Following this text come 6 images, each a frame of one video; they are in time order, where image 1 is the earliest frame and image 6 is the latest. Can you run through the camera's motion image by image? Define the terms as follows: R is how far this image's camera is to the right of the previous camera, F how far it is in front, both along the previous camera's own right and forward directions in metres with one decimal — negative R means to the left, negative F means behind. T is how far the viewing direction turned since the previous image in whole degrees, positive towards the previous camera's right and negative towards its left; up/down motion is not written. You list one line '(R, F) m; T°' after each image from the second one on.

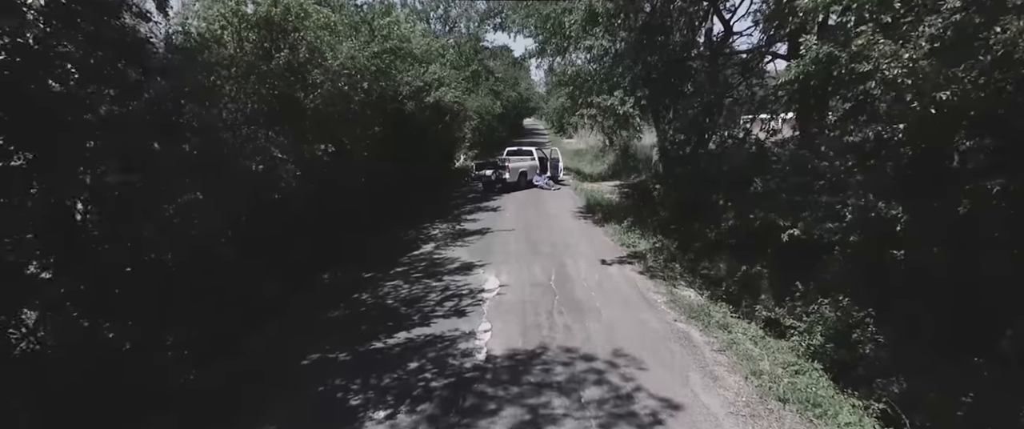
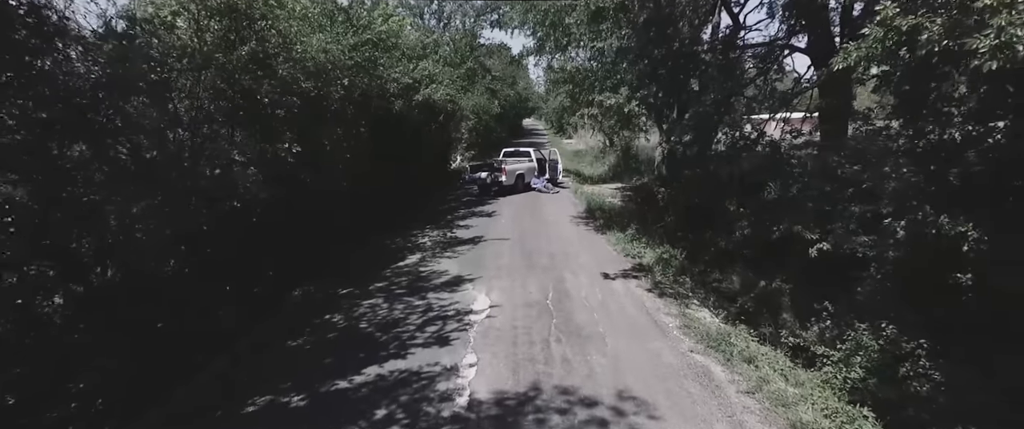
(+0.1, +1.0) m; 0°
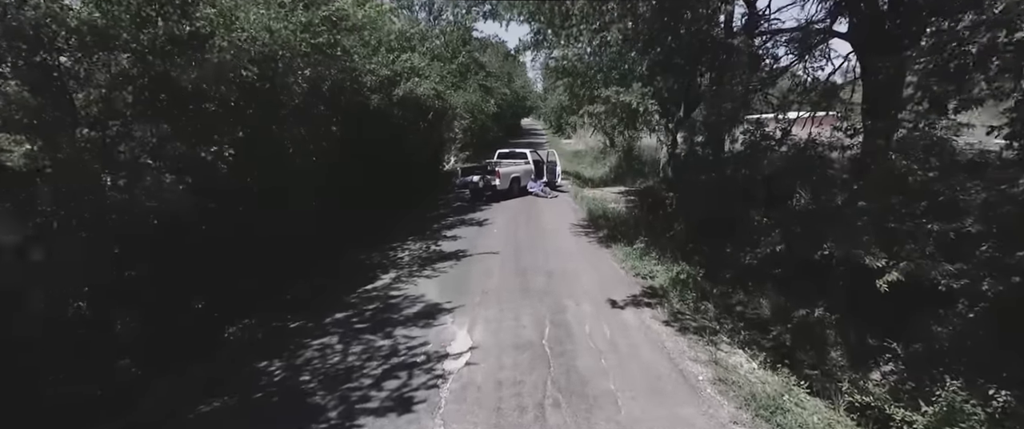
(+0.1, +1.5) m; 0°
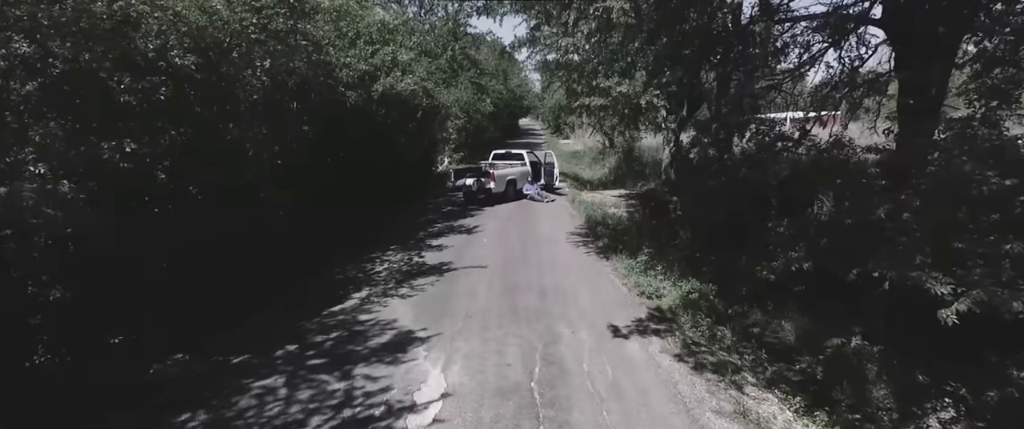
(+0.2, +1.1) m; 0°
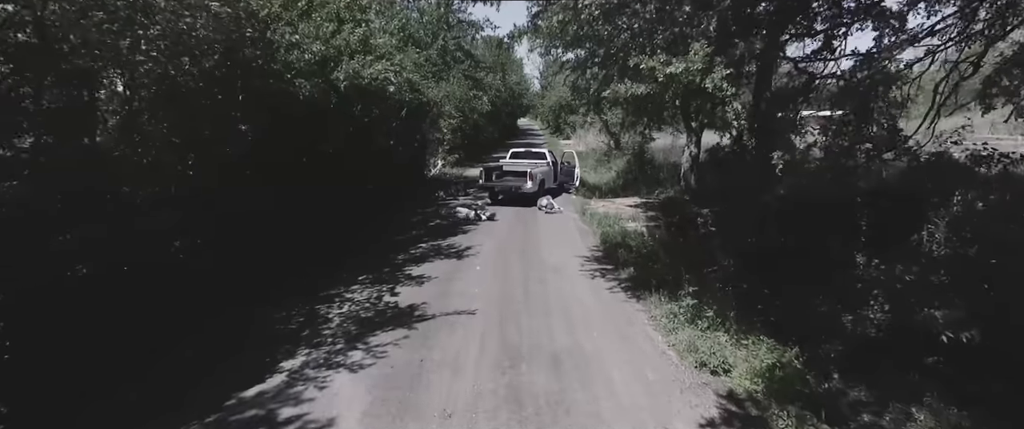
(0.0, +2.5) m; 0°
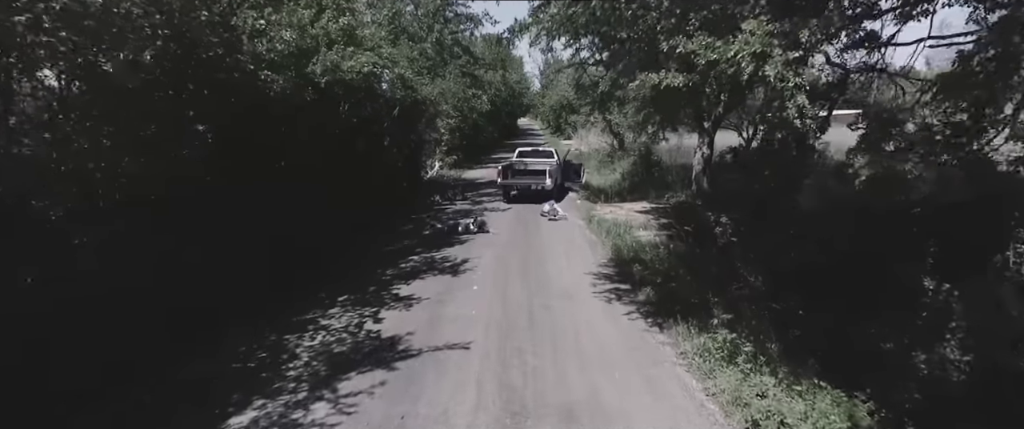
(0.0, +1.2) m; 0°
